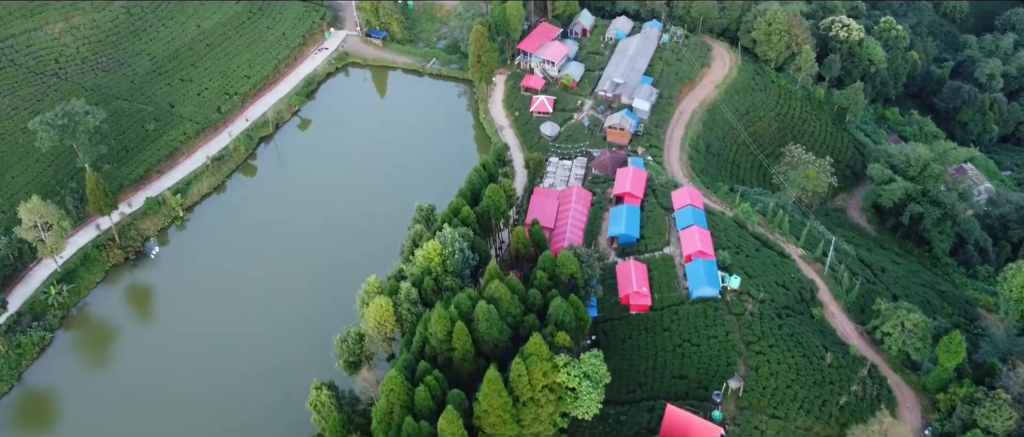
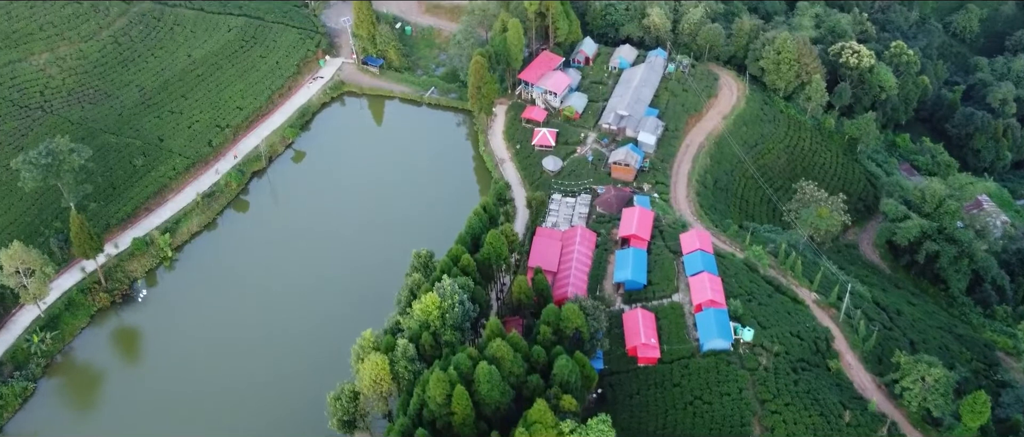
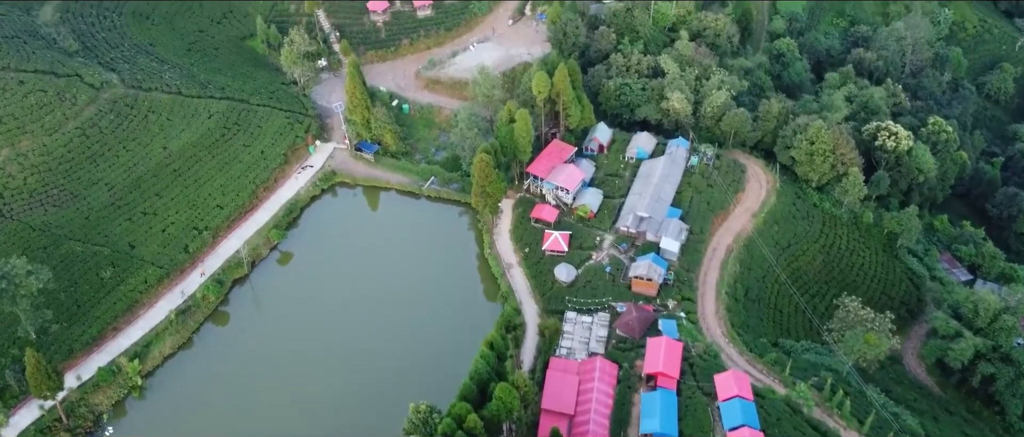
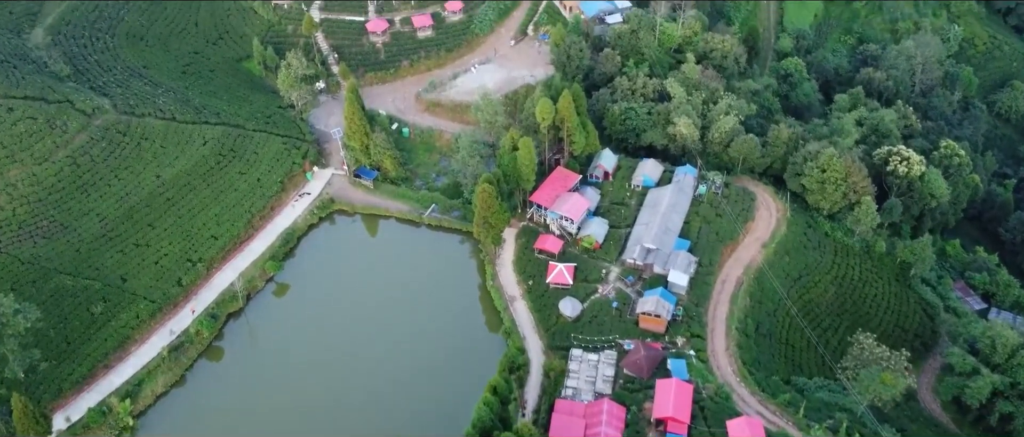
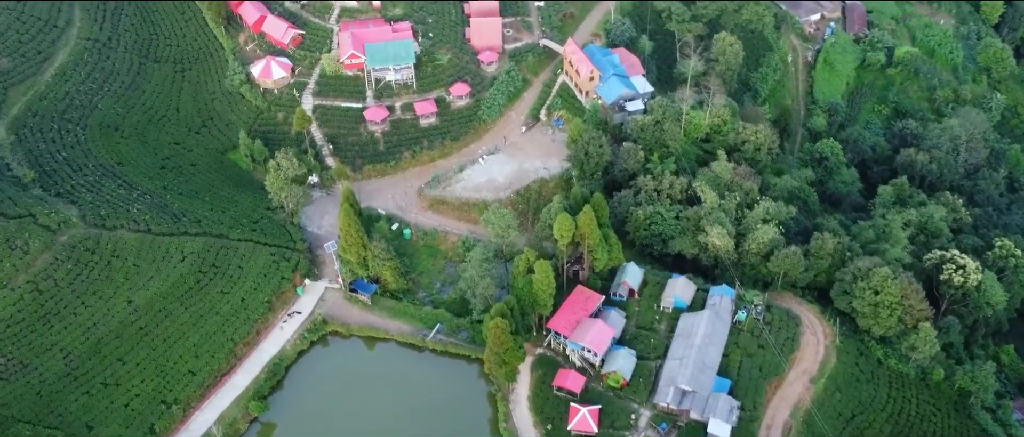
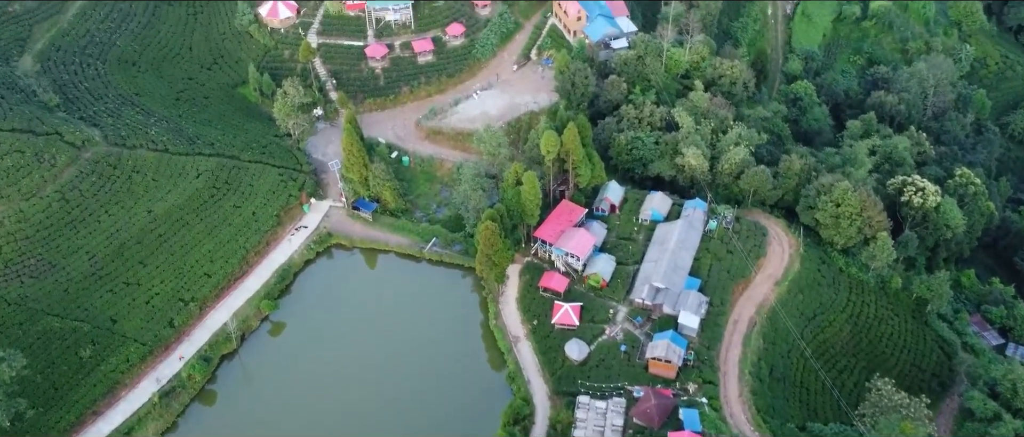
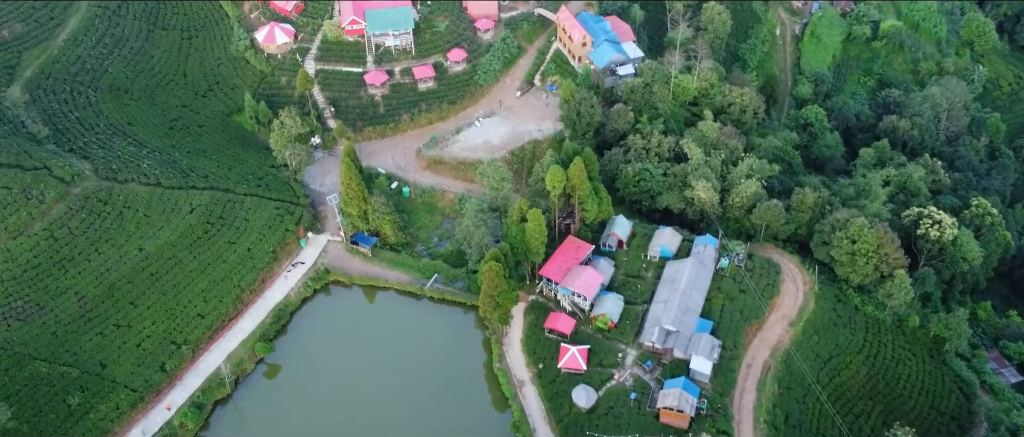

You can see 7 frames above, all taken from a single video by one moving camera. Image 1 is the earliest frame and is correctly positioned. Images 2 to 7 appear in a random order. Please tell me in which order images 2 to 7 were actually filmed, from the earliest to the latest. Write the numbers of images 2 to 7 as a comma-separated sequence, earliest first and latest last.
2, 3, 4, 6, 7, 5
